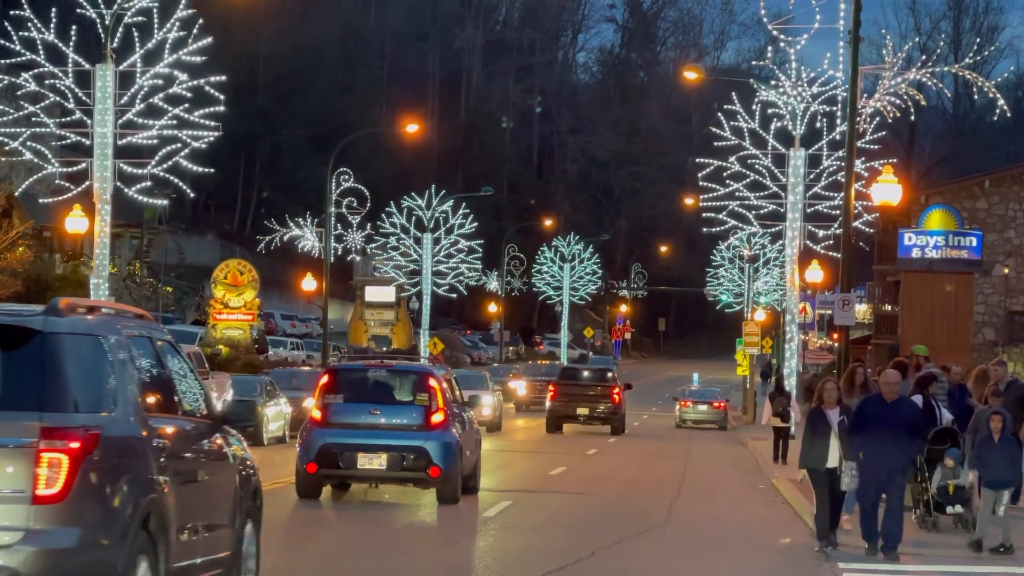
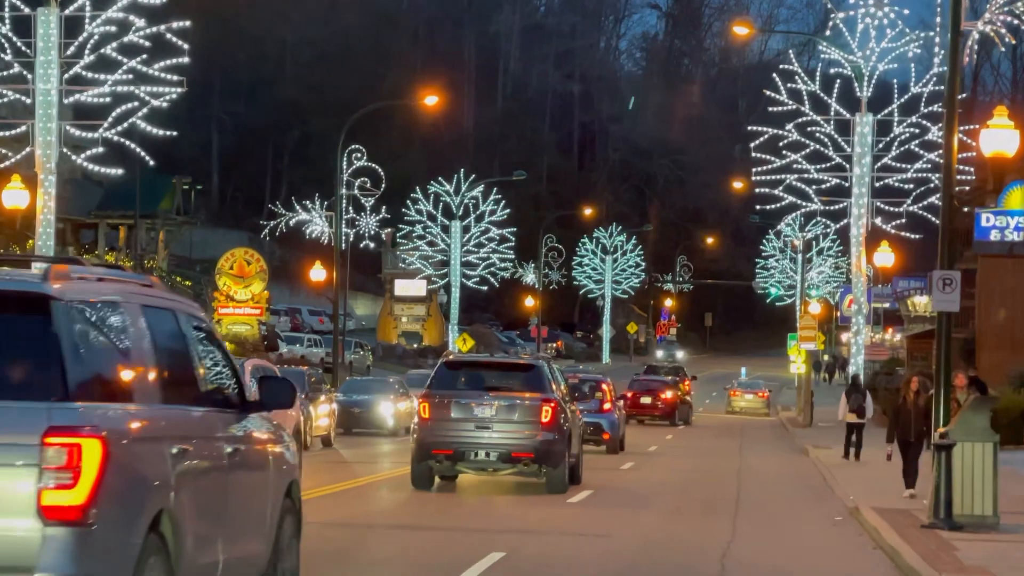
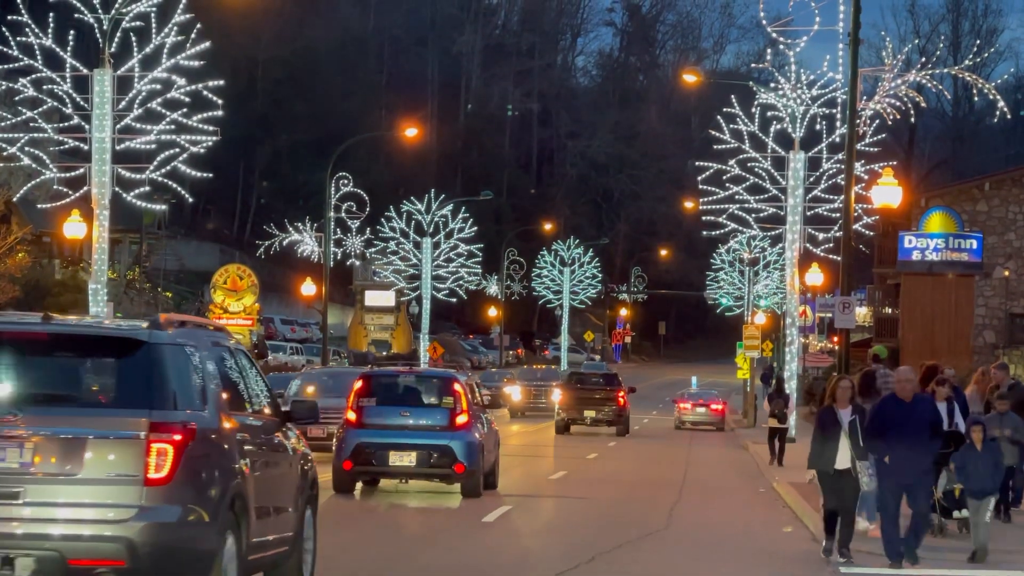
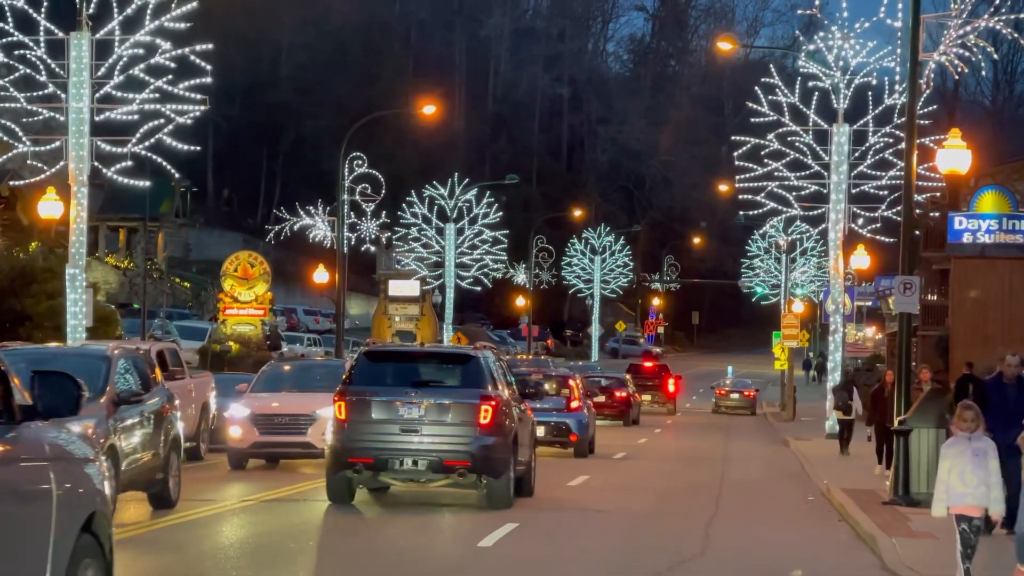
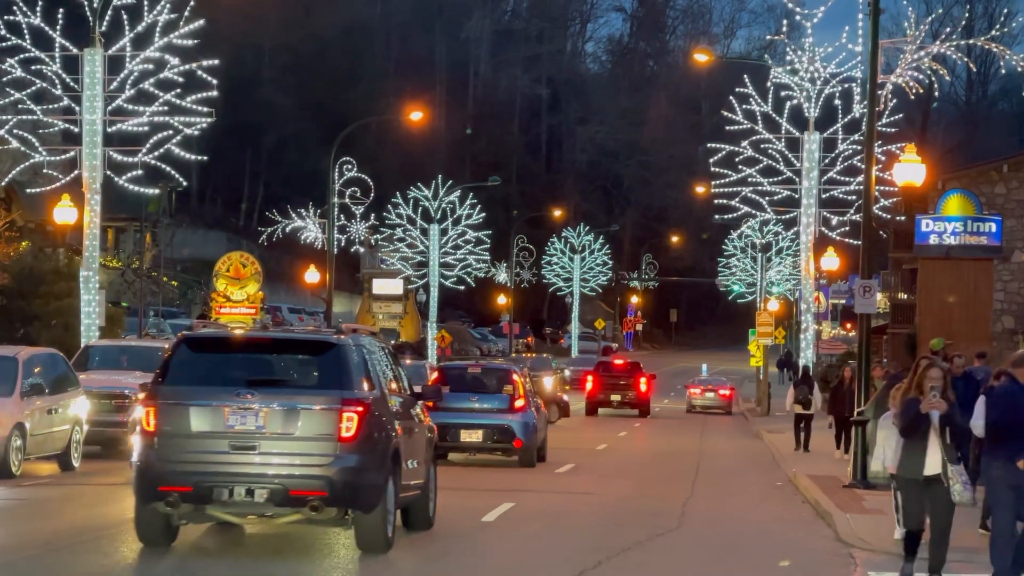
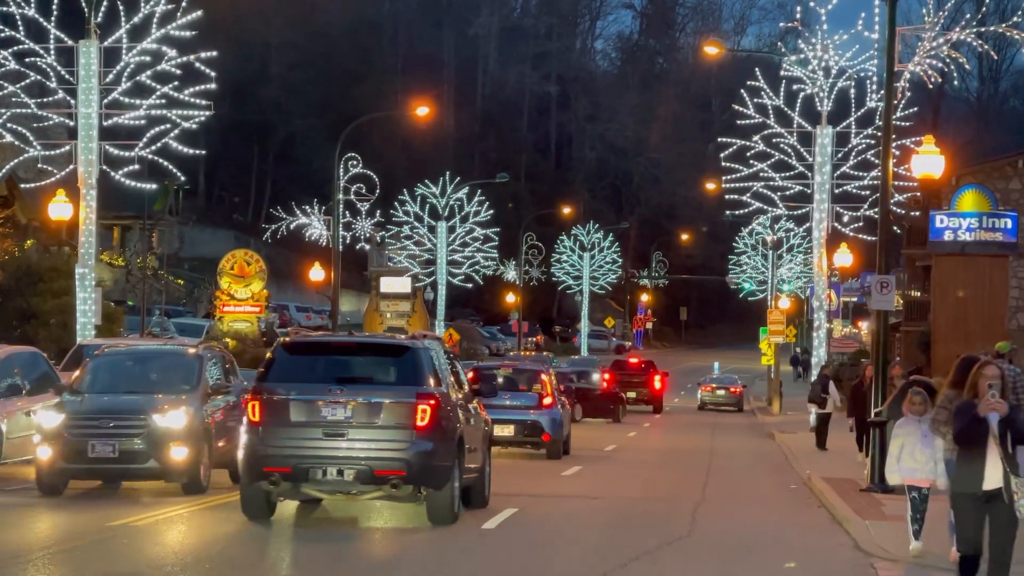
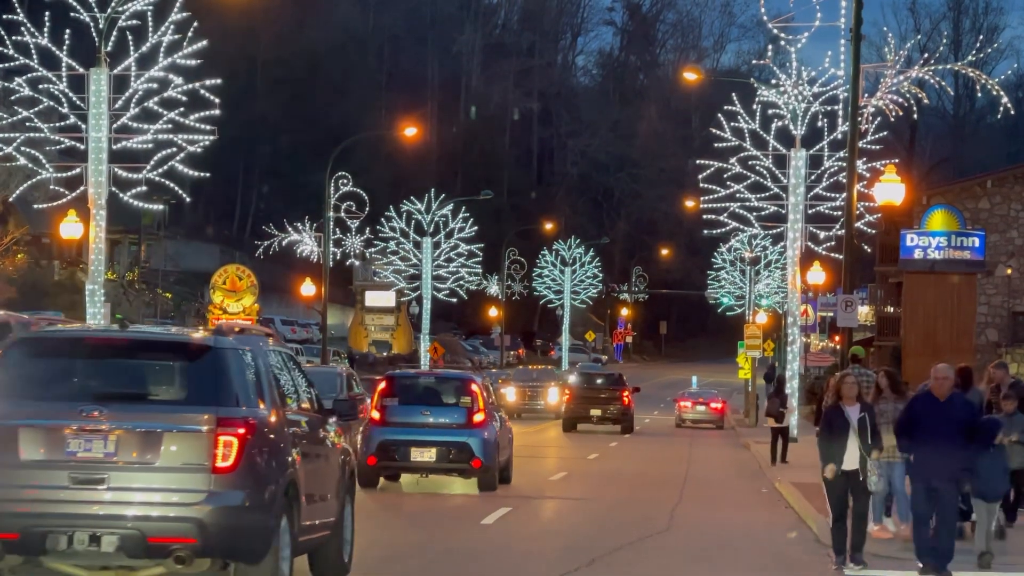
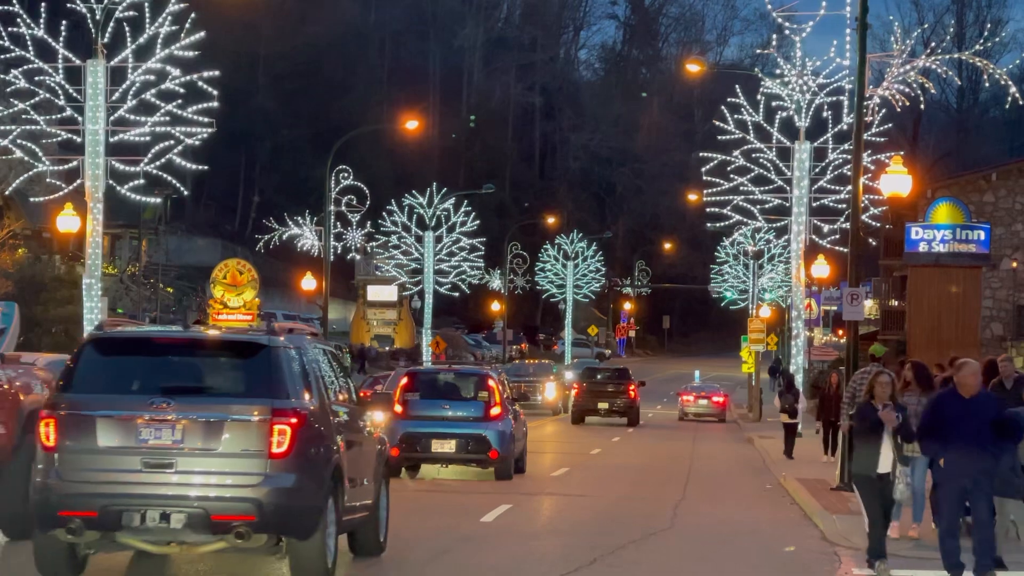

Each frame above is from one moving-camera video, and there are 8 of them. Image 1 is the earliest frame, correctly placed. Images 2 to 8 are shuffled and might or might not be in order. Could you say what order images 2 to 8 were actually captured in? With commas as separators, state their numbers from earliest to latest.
3, 7, 8, 5, 6, 4, 2
